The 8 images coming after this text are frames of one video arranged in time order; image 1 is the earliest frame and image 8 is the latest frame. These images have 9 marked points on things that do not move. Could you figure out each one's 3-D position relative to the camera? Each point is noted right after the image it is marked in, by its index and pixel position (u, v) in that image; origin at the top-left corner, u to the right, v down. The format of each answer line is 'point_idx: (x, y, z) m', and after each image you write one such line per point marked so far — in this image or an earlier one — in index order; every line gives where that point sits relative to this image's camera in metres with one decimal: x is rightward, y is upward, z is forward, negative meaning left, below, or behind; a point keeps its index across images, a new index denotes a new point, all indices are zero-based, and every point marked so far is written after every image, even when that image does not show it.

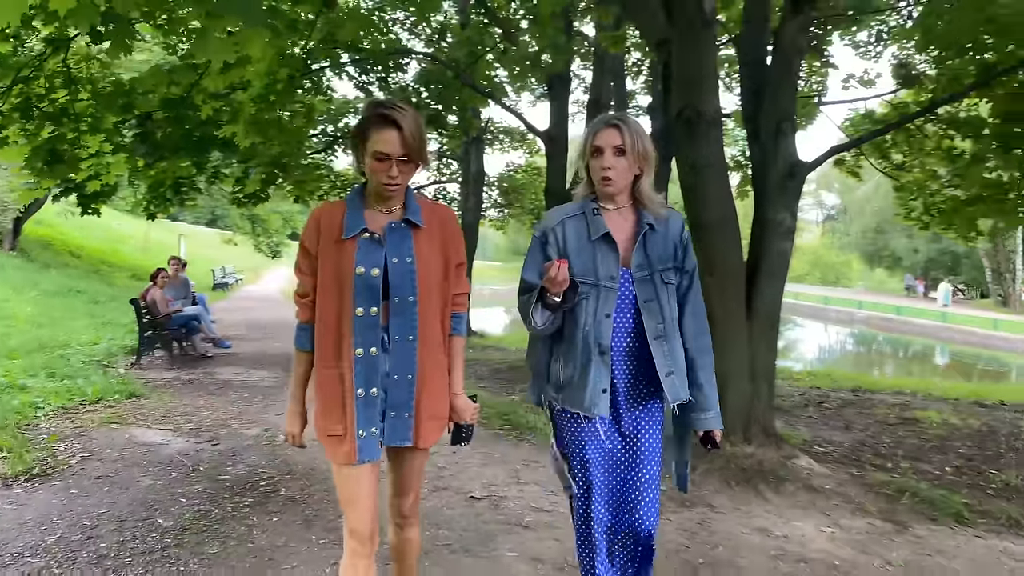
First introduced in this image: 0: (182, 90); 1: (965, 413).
0: (-2.0, +1.2, +5.4) m
1: (+4.4, -1.2, +8.4) m
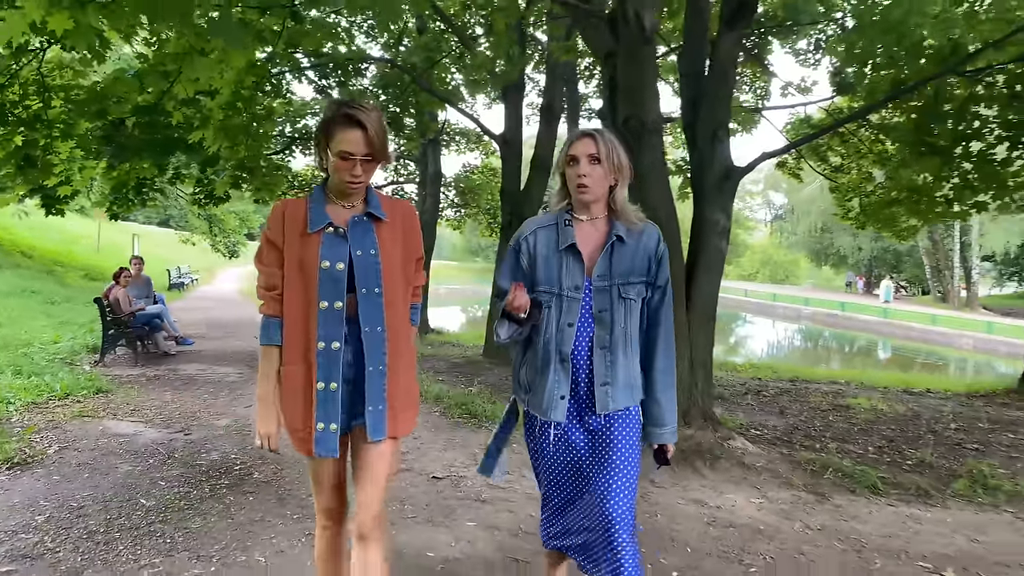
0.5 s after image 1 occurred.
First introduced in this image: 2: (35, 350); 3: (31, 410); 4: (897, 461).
0: (-2.3, +1.2, +5.6) m
1: (+4.0, -1.2, +9.0) m
2: (-5.2, -0.7, +9.5) m
3: (-3.5, -0.9, +6.4) m
4: (+2.6, -1.2, +5.9) m
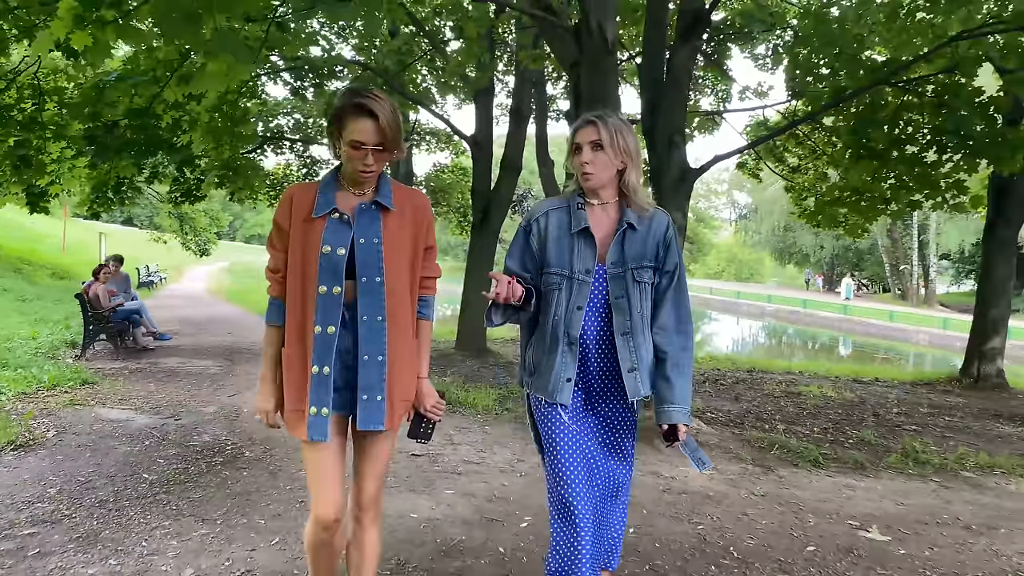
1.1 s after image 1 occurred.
0: (-2.5, +1.3, +5.9) m
1: (+3.7, -1.1, +9.6) m
2: (-5.6, -0.6, +9.7) m
3: (-3.8, -0.8, +6.7) m
4: (+2.4, -1.1, +6.4) m
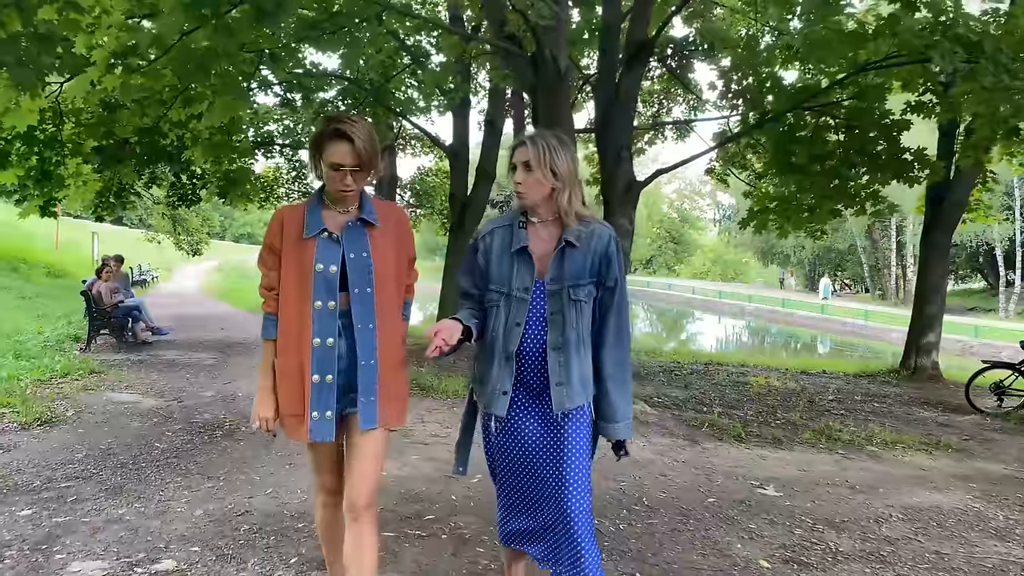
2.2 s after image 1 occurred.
0: (-2.8, +1.3, +6.7) m
1: (+3.3, -1.1, +10.4) m
2: (-5.9, -0.6, +10.5) m
3: (-4.0, -0.8, +7.4) m
4: (+2.2, -1.1, +7.2) m
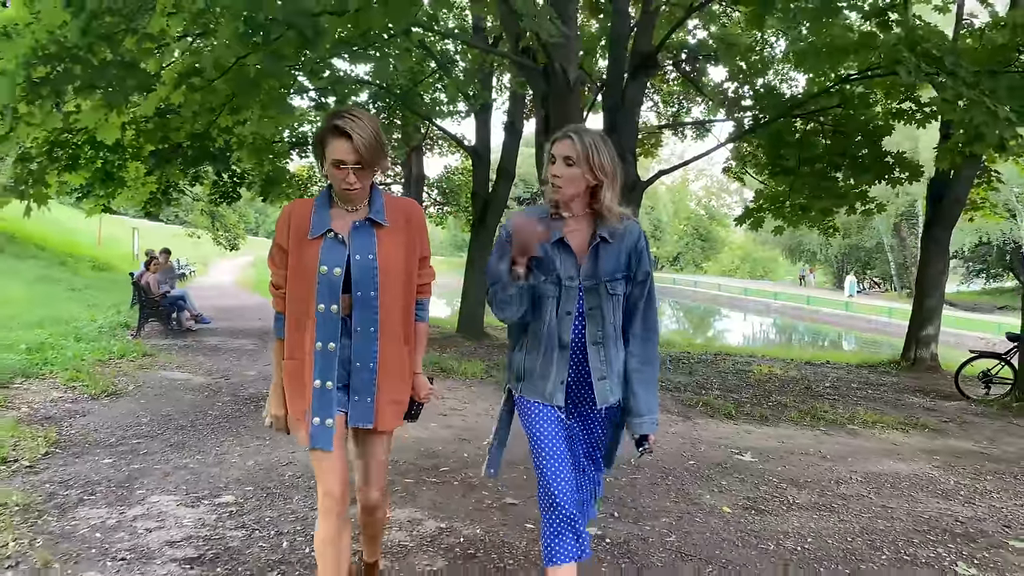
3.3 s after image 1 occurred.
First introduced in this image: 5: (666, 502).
0: (-2.7, +1.4, +7.5) m
1: (+3.6, -1.0, +11.0) m
2: (-5.7, -0.5, +11.3) m
3: (-3.9, -0.7, +8.2) m
4: (+2.3, -1.0, +7.9) m
5: (+0.8, -1.1, +4.4) m
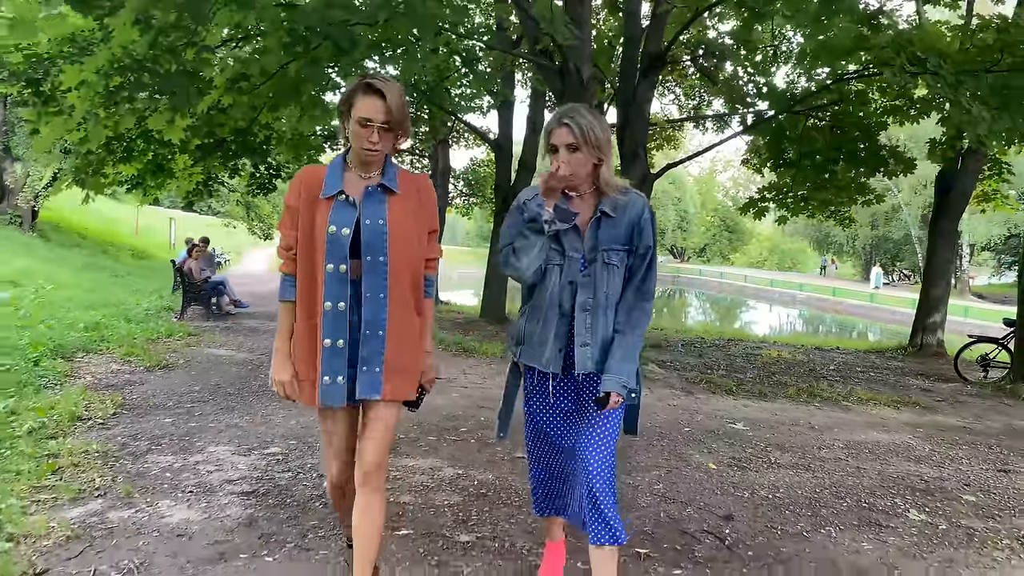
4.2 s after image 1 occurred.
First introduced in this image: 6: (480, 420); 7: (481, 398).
0: (-2.5, +1.5, +8.2) m
1: (+3.8, -0.8, +11.5) m
2: (-5.4, -0.3, +12.1) m
3: (-3.7, -0.6, +9.0) m
4: (+2.4, -0.9, +8.4) m
5: (+0.8, -1.0, +5.0) m
6: (-0.2, -0.9, +5.6) m
7: (-0.2, -0.8, +6.4) m
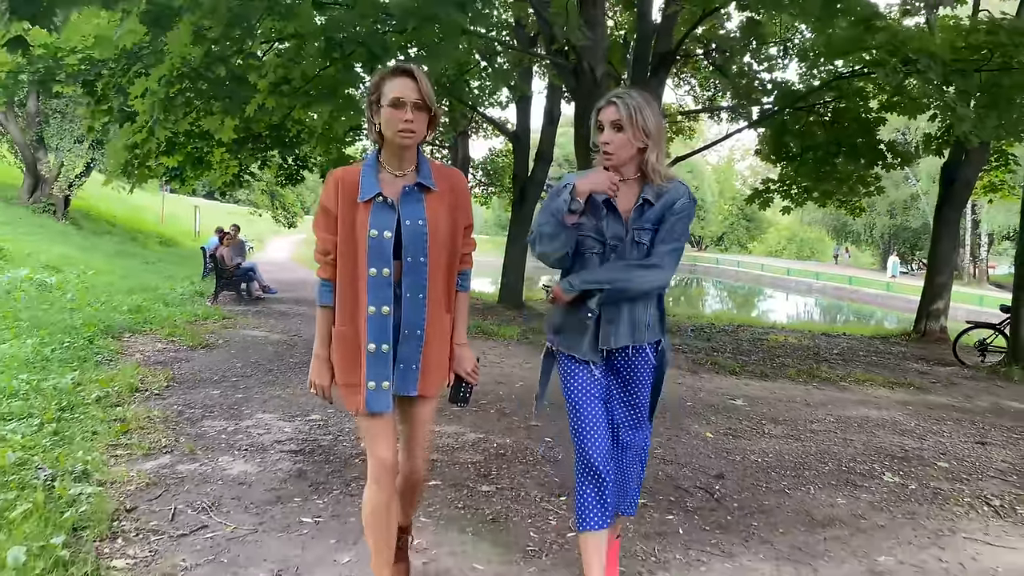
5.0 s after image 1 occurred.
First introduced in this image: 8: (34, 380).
0: (-2.3, +1.7, +8.7) m
1: (+4.1, -0.7, +11.9) m
2: (-5.1, -0.1, +12.7) m
3: (-3.6, -0.4, +9.5) m
4: (+2.6, -0.8, +8.8) m
5: (+0.9, -0.9, +5.5) m
6: (-0.1, -0.8, +6.1) m
7: (-0.1, -0.7, +6.9) m
8: (-3.2, -0.6, +5.7) m
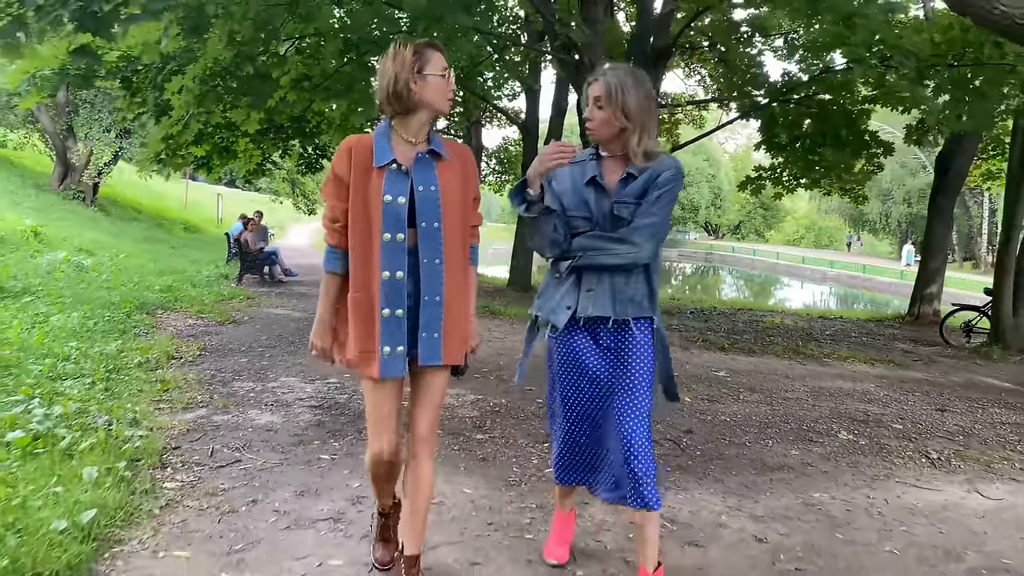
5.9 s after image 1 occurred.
0: (-2.3, +1.9, +9.3) m
1: (+4.2, -0.4, +12.4) m
2: (-5.0, +0.2, +13.4) m
3: (-3.5, -0.2, +10.2) m
4: (+2.7, -0.6, +9.4) m
5: (+0.9, -0.7, +6.1) m
6: (-0.1, -0.6, +6.7) m
7: (-0.1, -0.5, +7.5) m
8: (-3.2, -0.4, +6.3) m
